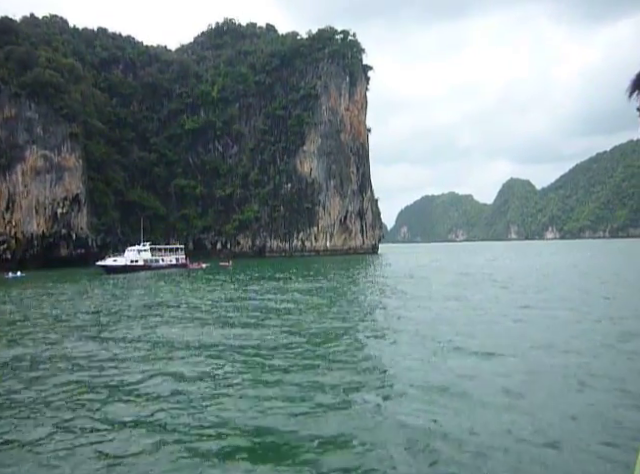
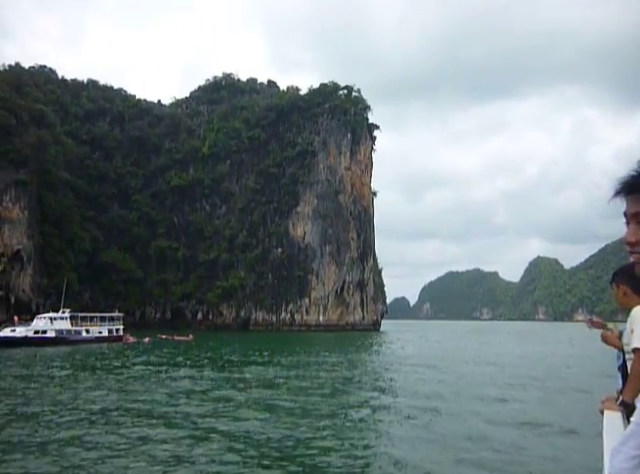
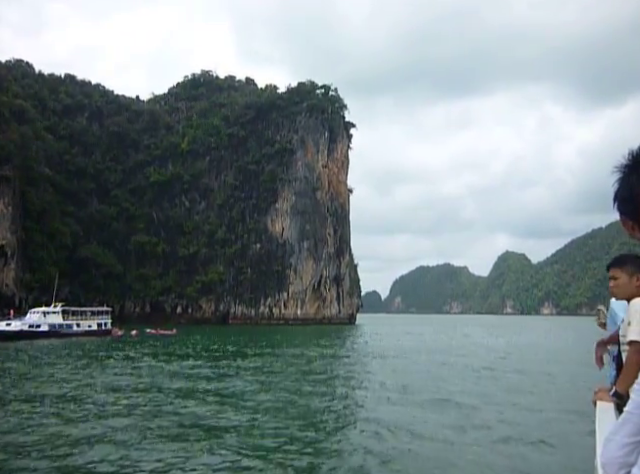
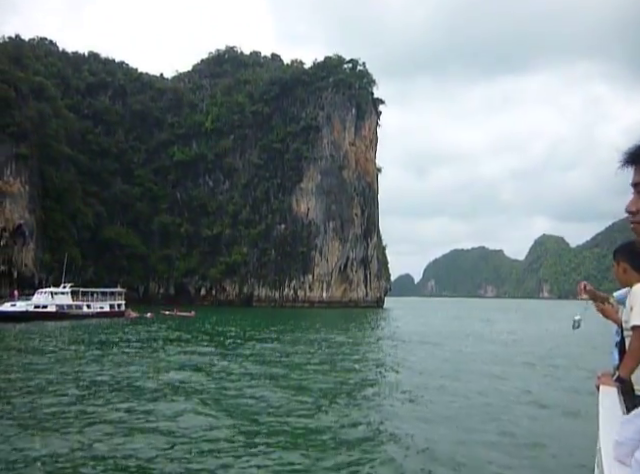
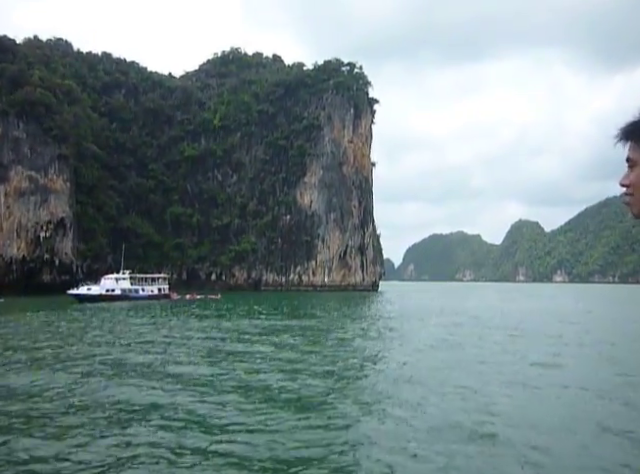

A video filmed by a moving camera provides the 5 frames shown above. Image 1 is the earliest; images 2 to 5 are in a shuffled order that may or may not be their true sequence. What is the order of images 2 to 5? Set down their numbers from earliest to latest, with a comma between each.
5, 3, 2, 4
